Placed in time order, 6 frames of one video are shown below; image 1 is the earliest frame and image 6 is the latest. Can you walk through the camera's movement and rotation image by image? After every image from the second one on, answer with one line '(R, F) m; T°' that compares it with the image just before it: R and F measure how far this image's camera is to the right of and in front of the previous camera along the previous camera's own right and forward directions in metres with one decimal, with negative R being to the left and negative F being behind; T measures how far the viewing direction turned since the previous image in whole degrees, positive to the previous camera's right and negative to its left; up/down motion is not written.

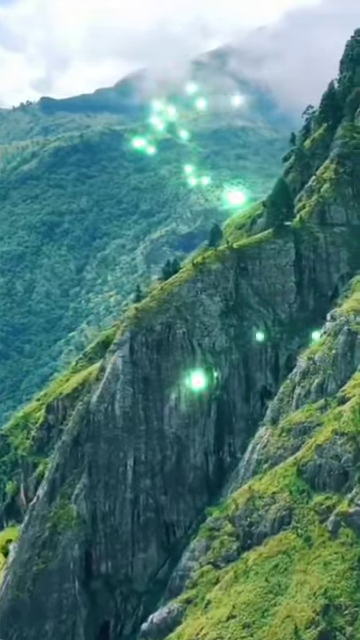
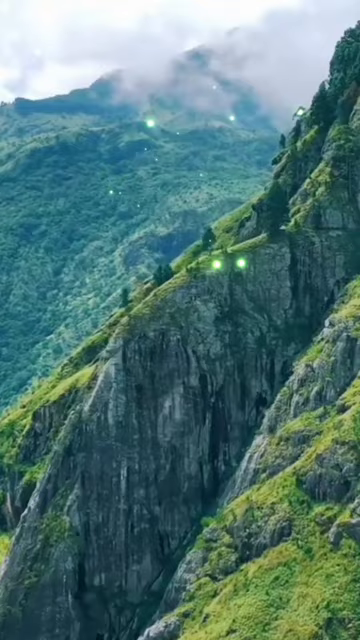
(-3.9, +4.7) m; +1°
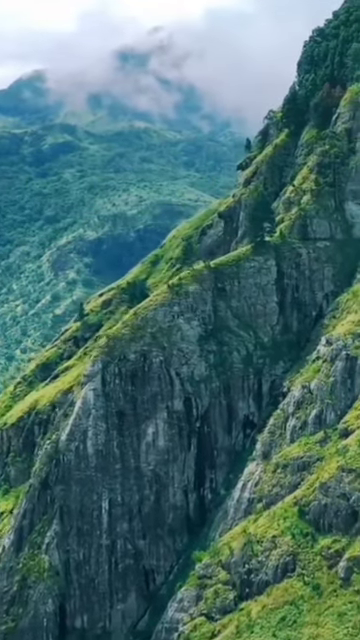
(-12.2, +15.5) m; +4°
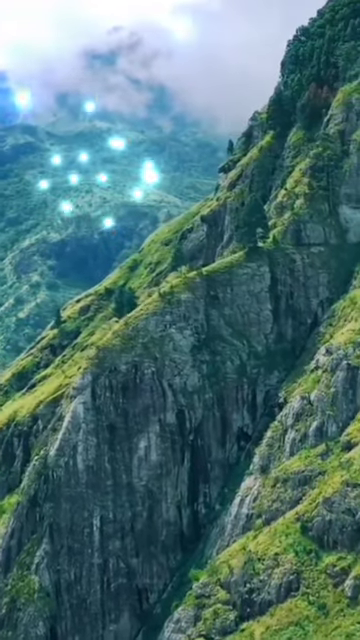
(-6.2, +7.5) m; +2°
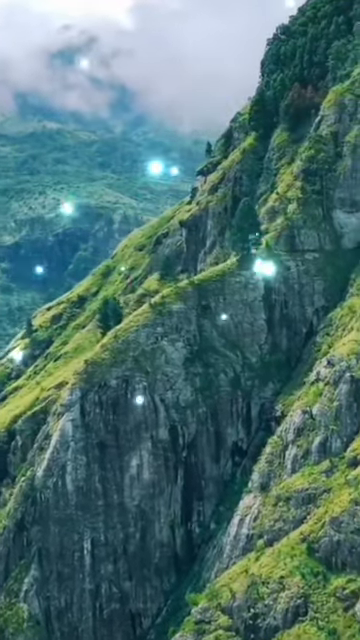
(-7.7, +9.5) m; +3°
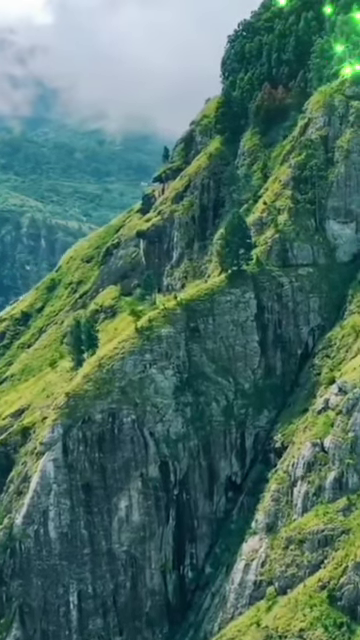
(-15.2, +19.1) m; +5°
